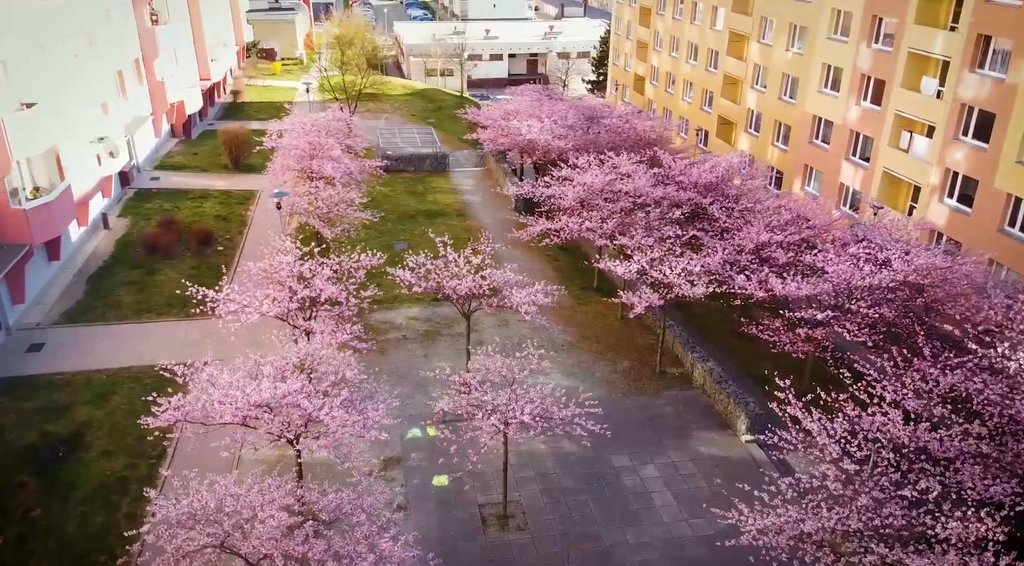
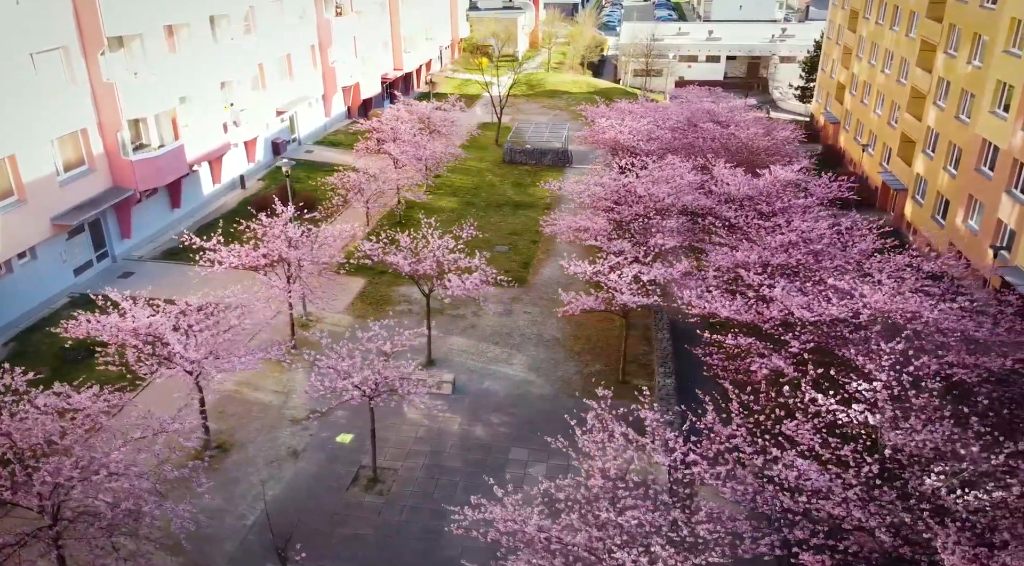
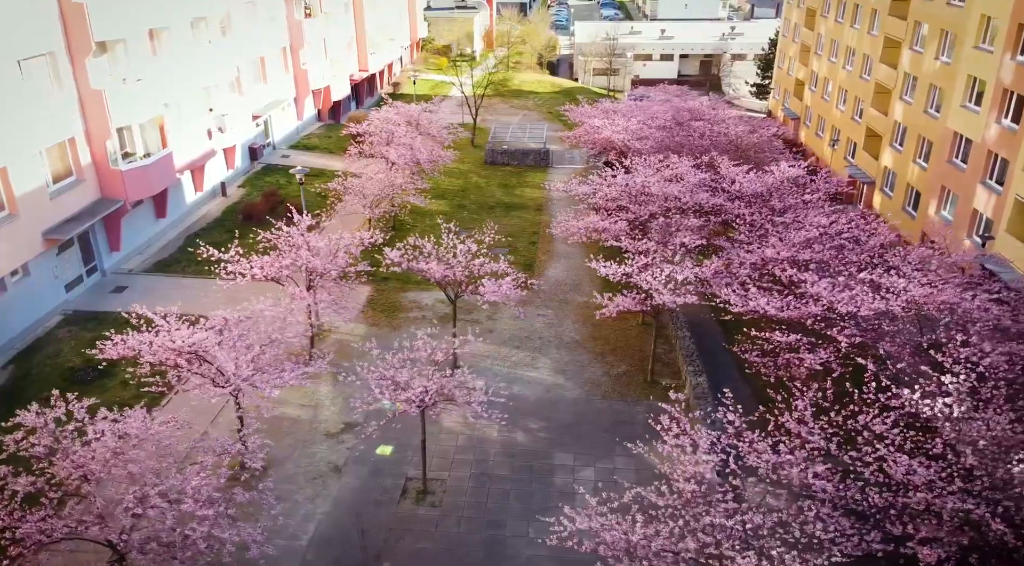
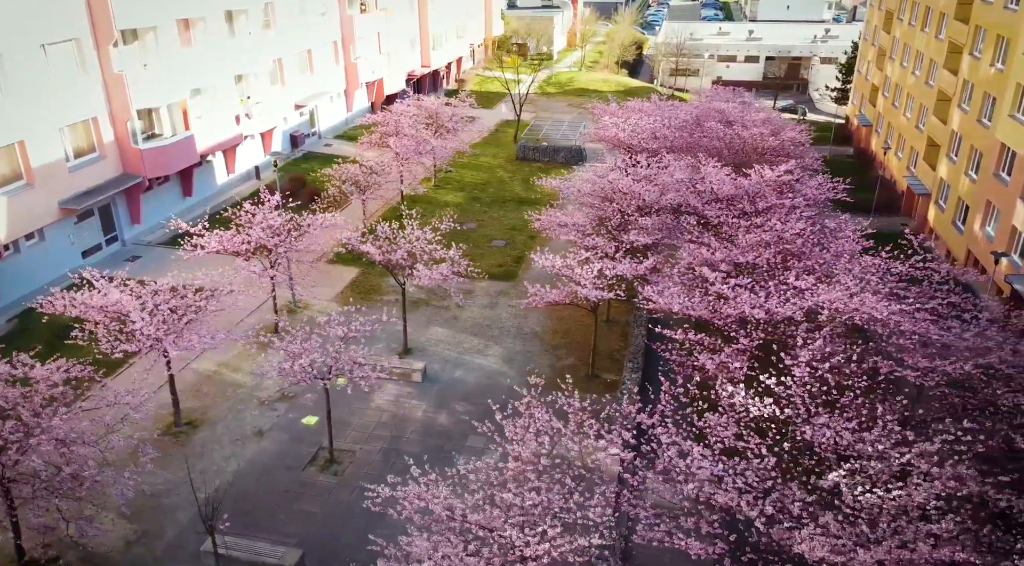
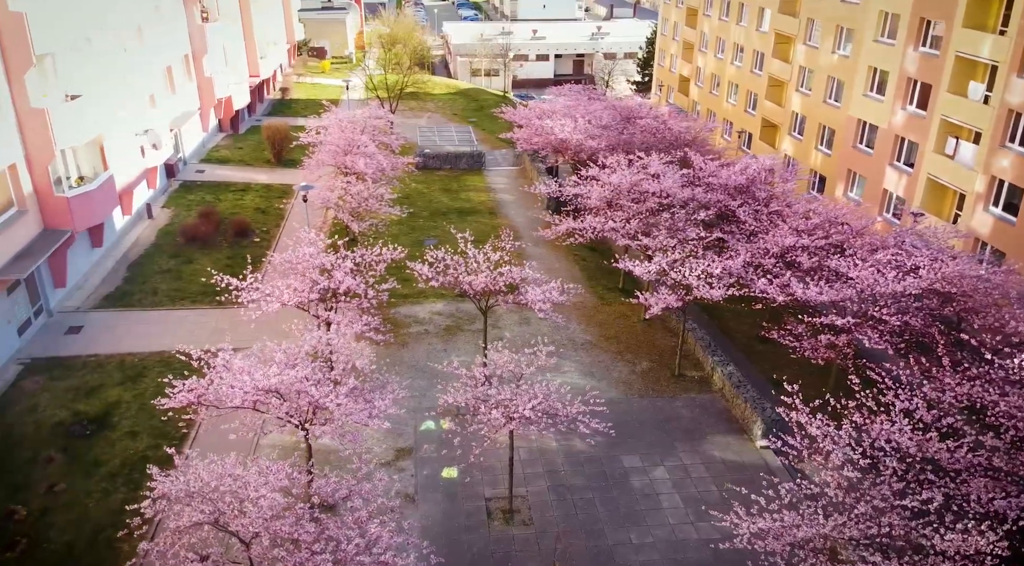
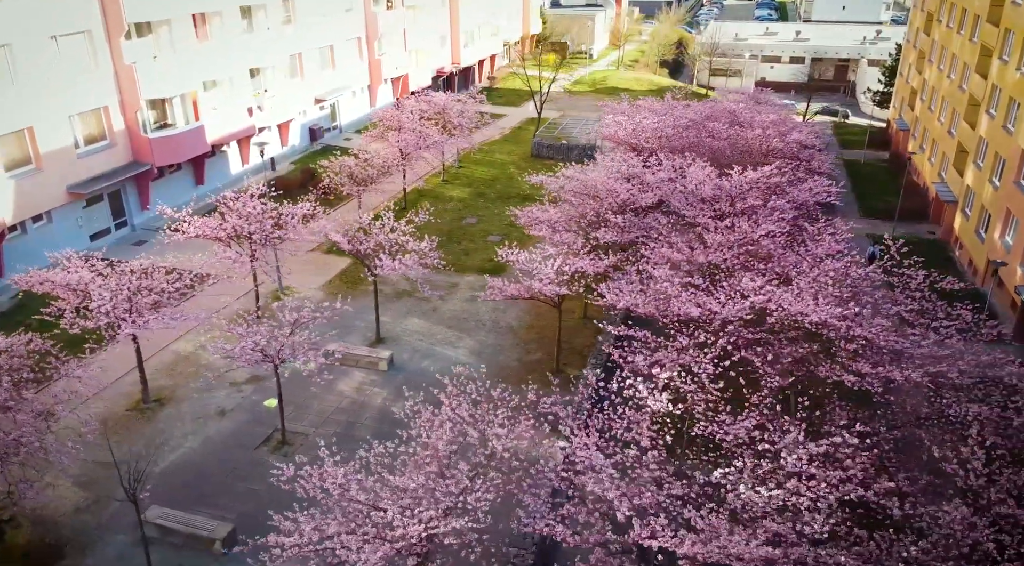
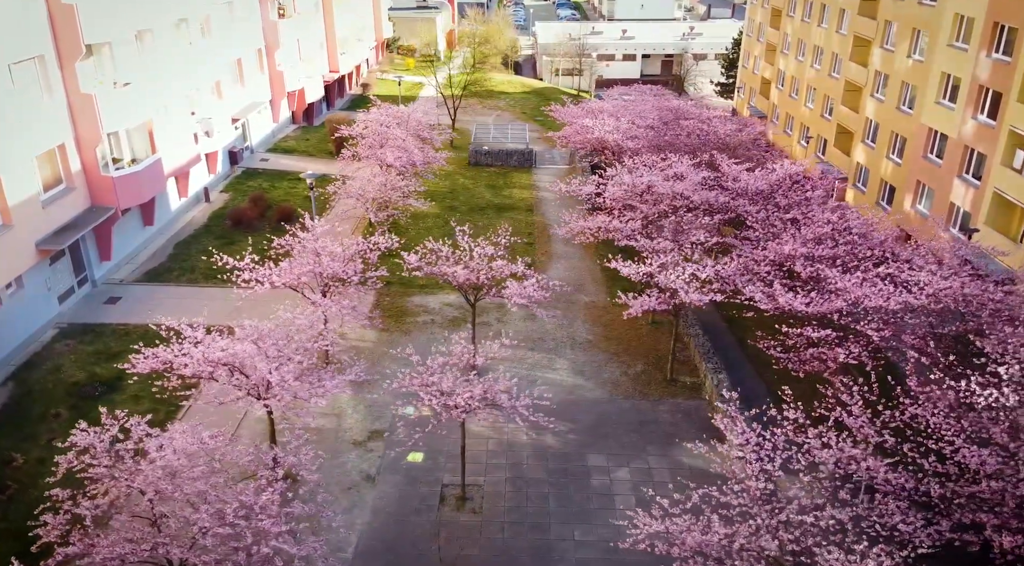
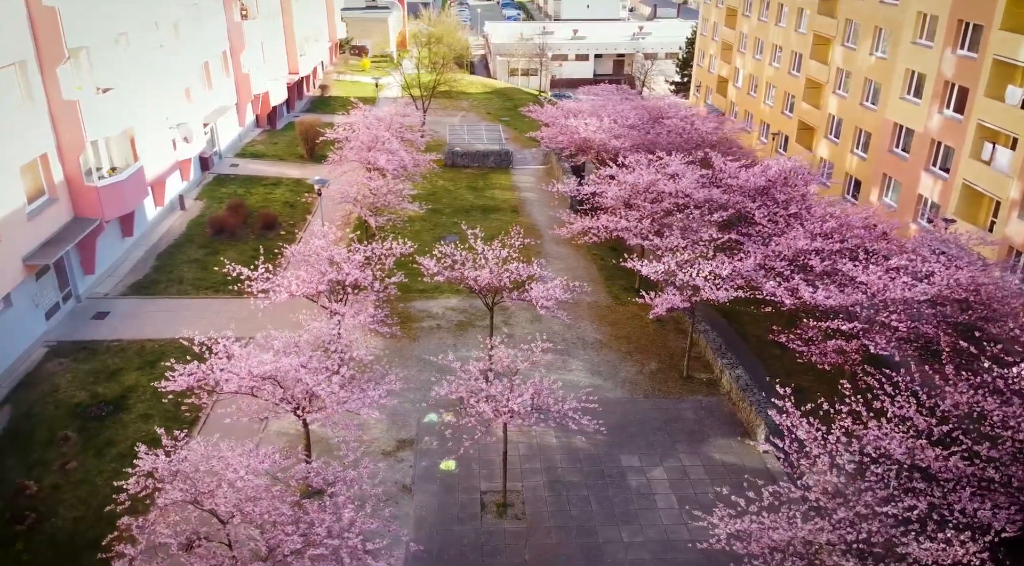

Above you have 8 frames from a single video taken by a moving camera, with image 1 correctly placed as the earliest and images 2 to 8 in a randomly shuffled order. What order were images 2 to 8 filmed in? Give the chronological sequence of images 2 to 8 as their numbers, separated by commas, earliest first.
5, 8, 7, 3, 2, 4, 6
